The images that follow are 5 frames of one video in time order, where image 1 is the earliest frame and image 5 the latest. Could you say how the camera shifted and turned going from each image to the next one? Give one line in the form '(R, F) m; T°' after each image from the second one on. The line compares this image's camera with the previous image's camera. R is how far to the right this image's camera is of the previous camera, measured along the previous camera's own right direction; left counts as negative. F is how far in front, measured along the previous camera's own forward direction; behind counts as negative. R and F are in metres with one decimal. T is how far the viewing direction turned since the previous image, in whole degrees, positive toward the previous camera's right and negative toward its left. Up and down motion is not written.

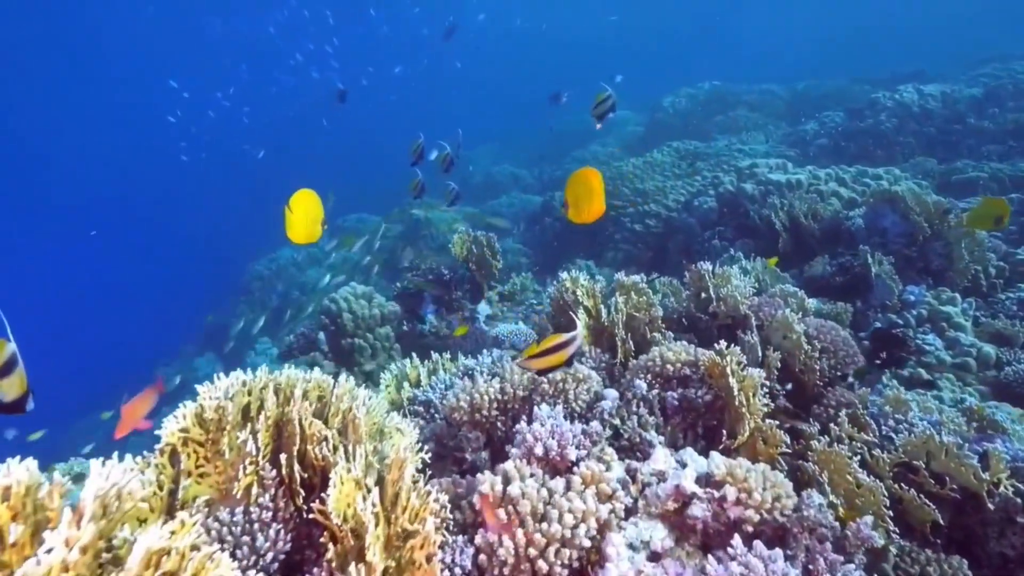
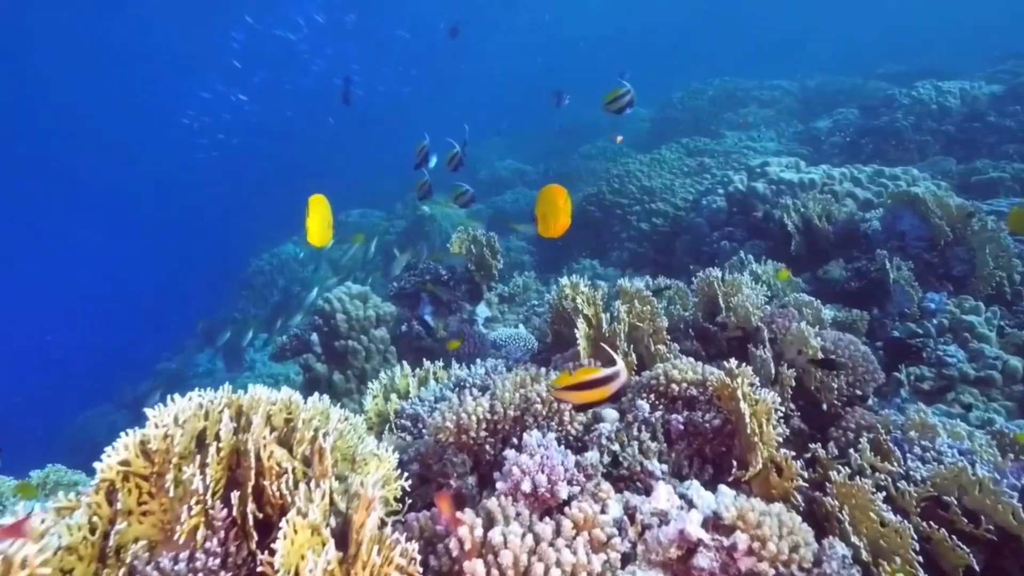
(+0.1, +0.3) m; -1°
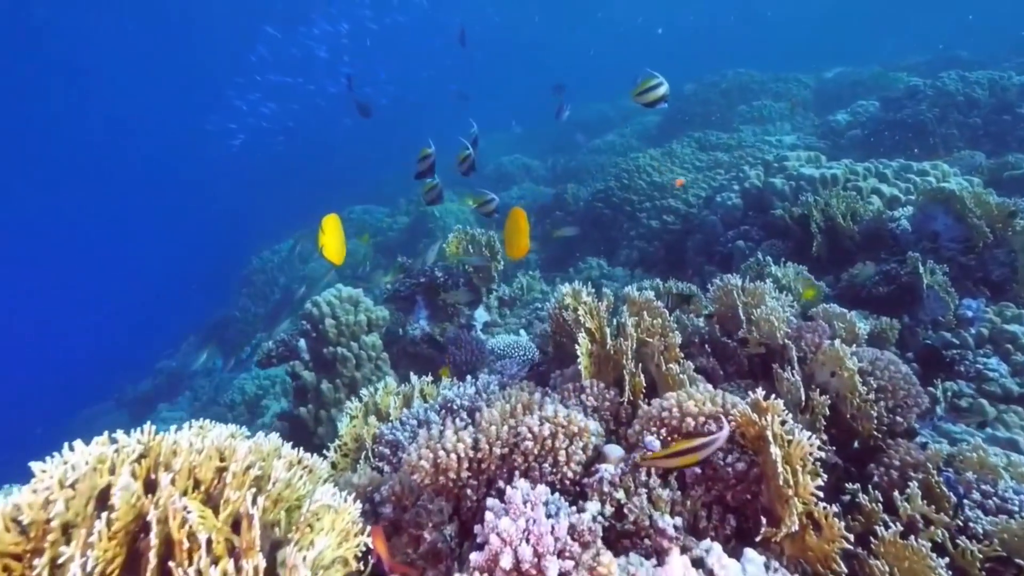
(+0.1, +0.5) m; -1°
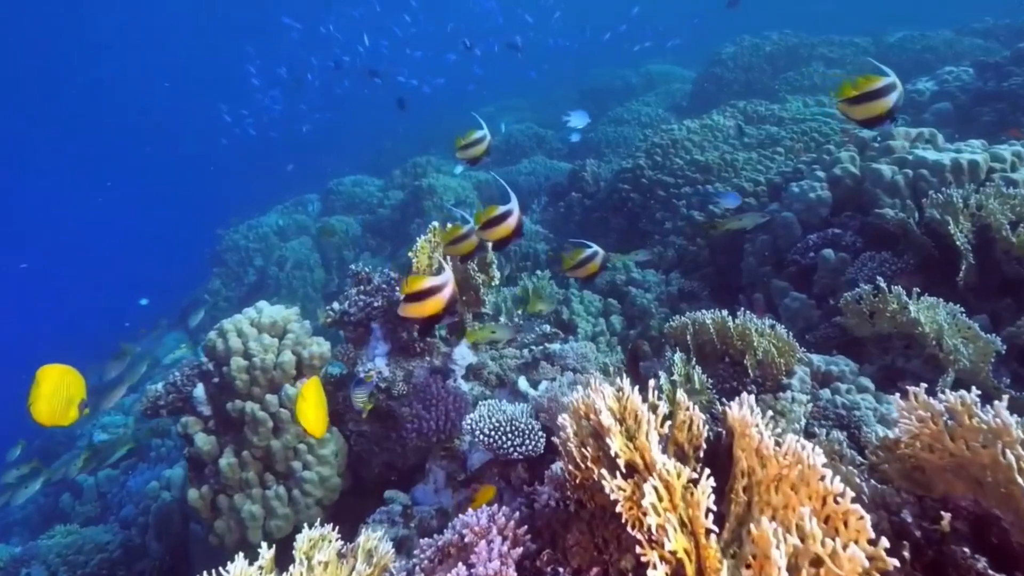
(+0.1, +2.2) m; -1°
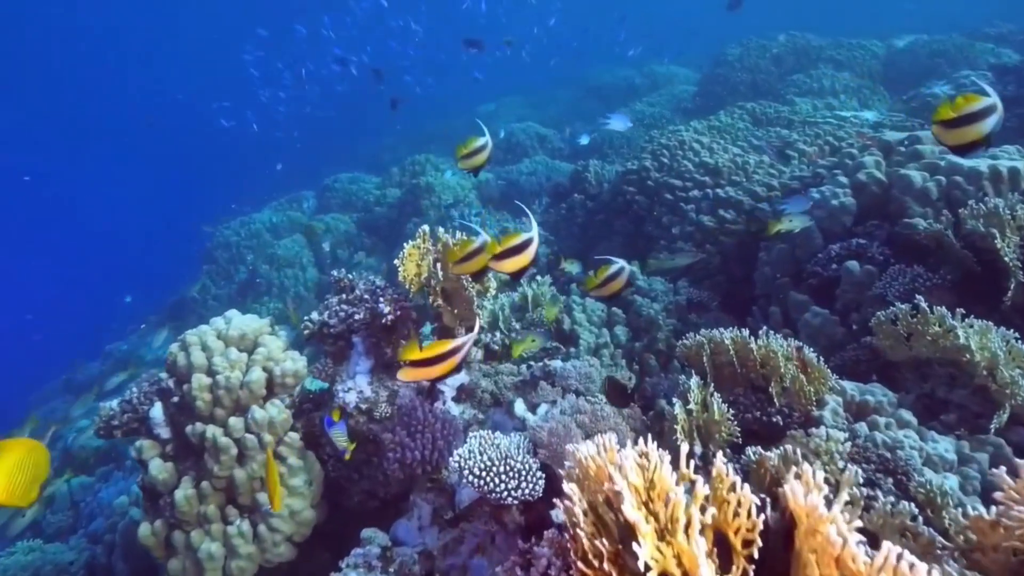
(0.0, +0.5) m; 0°
